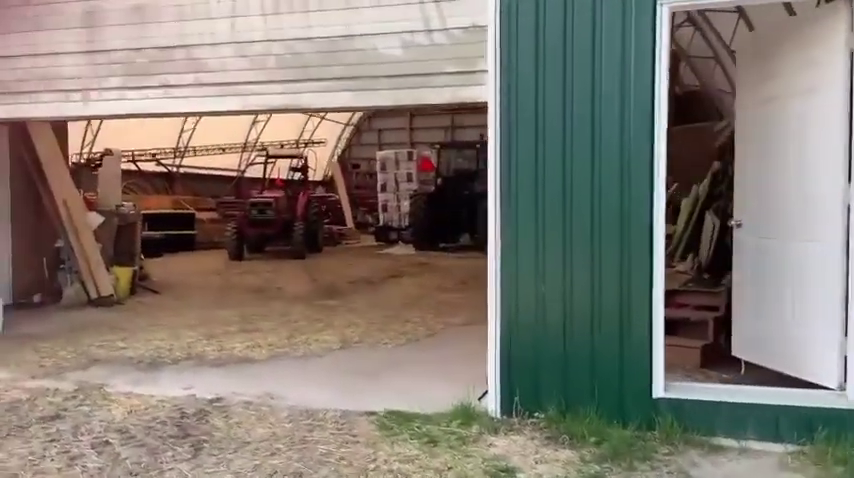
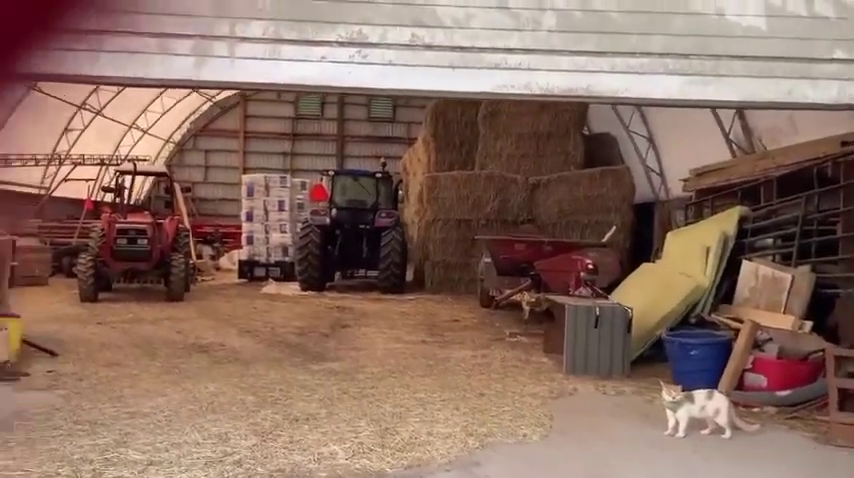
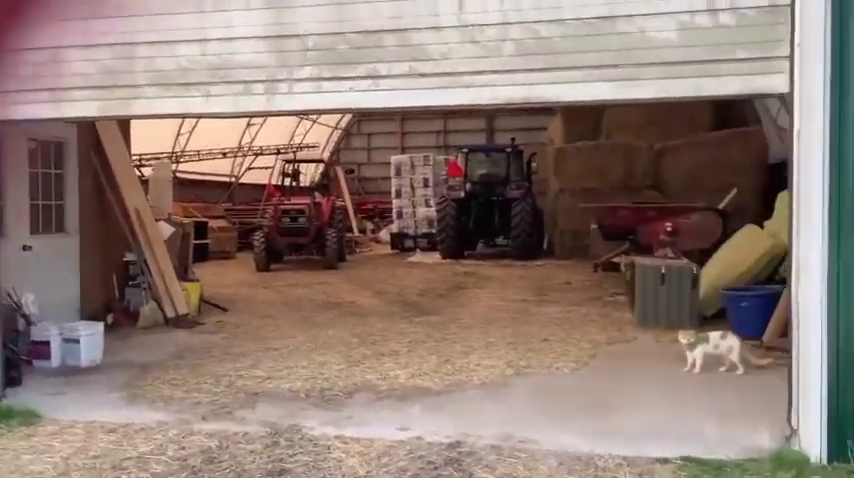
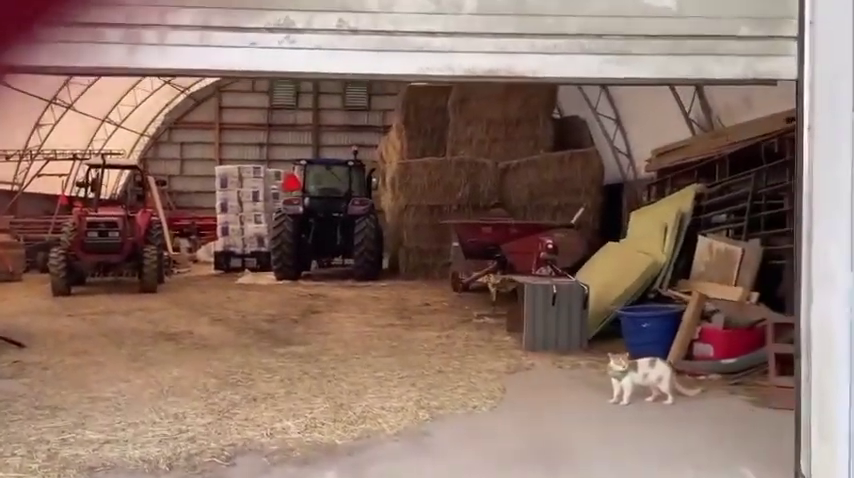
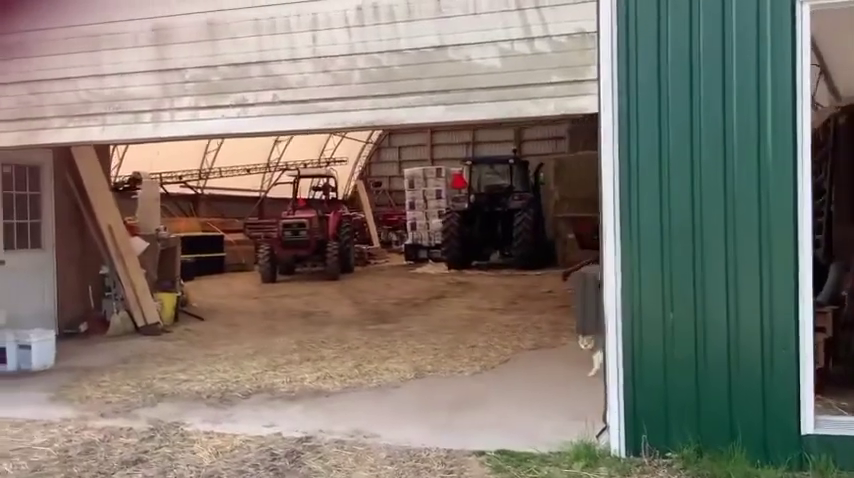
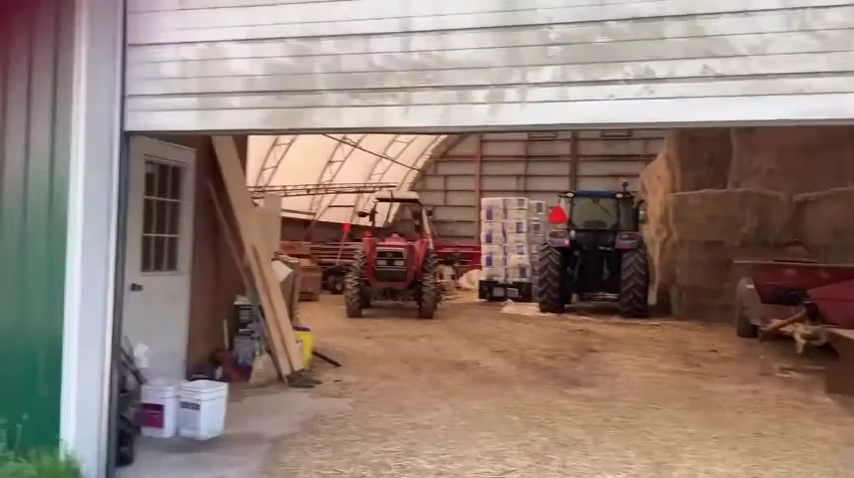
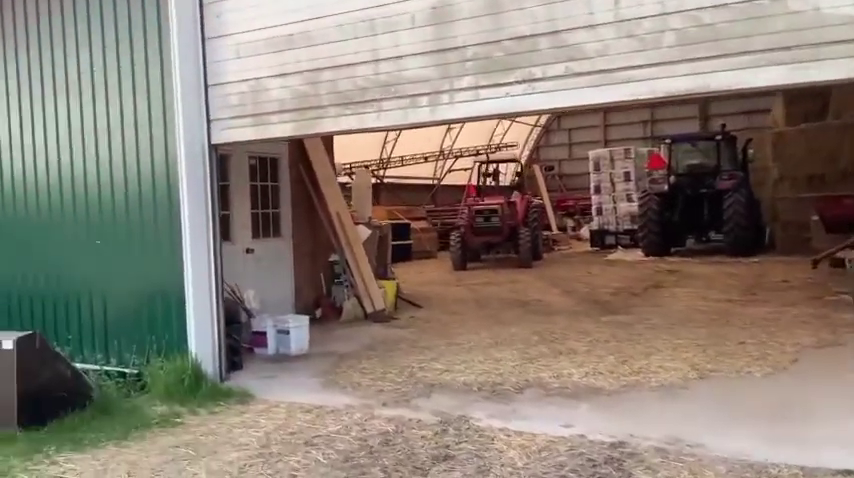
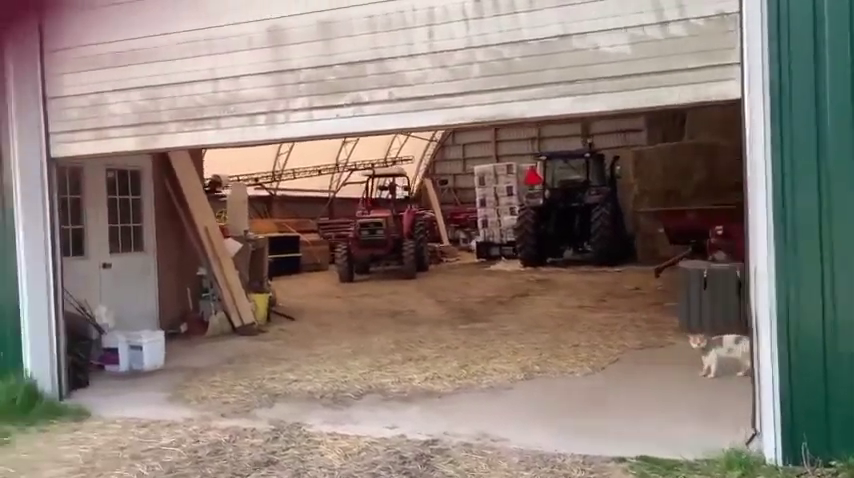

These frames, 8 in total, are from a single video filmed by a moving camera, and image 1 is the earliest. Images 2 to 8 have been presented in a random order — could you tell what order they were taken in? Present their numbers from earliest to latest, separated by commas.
5, 8, 7, 3, 4, 2, 6
